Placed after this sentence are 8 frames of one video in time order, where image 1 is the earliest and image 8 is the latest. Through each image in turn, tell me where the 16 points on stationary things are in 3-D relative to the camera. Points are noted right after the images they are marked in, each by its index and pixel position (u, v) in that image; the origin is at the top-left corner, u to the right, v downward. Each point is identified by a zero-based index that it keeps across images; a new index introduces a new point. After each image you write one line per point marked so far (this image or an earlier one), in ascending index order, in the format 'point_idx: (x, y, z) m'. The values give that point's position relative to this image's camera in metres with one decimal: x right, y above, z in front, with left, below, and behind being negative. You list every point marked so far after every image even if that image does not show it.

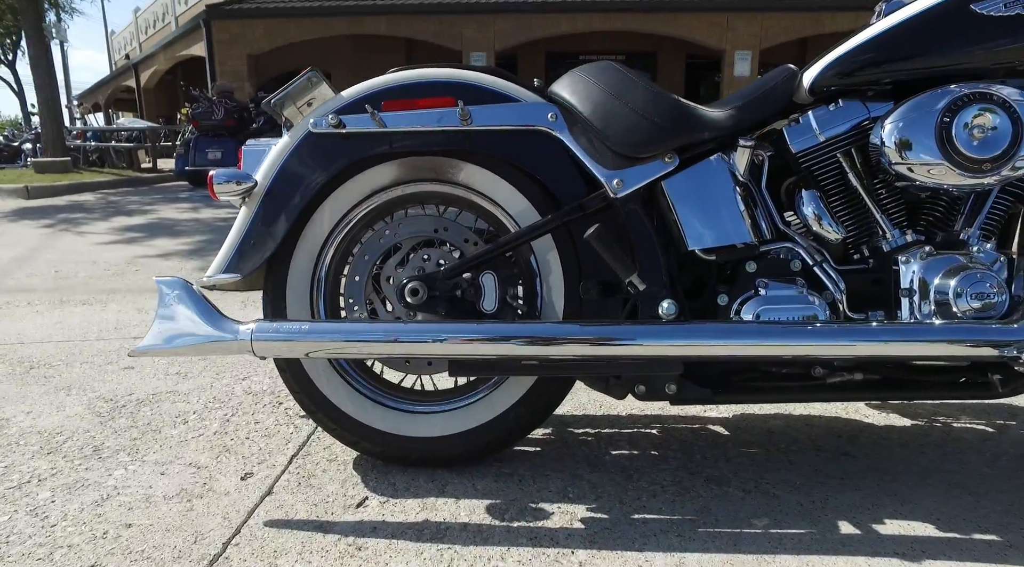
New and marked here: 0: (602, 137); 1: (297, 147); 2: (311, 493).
0: (+0.2, +0.4, +1.7) m
1: (-0.6, +0.4, +1.8) m
2: (-0.5, -0.5, +1.7) m
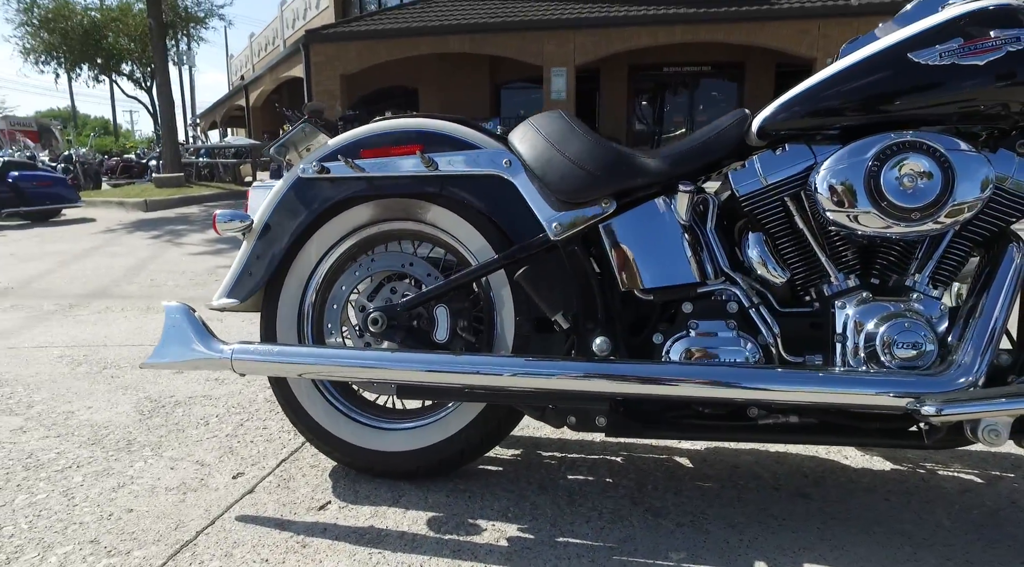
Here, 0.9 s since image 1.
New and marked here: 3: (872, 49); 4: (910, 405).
0: (+0.1, +0.3, +1.8) m
1: (-0.7, +0.3, +2.1) m
2: (-0.7, -0.6, +1.9) m
3: (+0.9, +0.6, +1.7) m
4: (+0.8, -0.3, +1.4) m
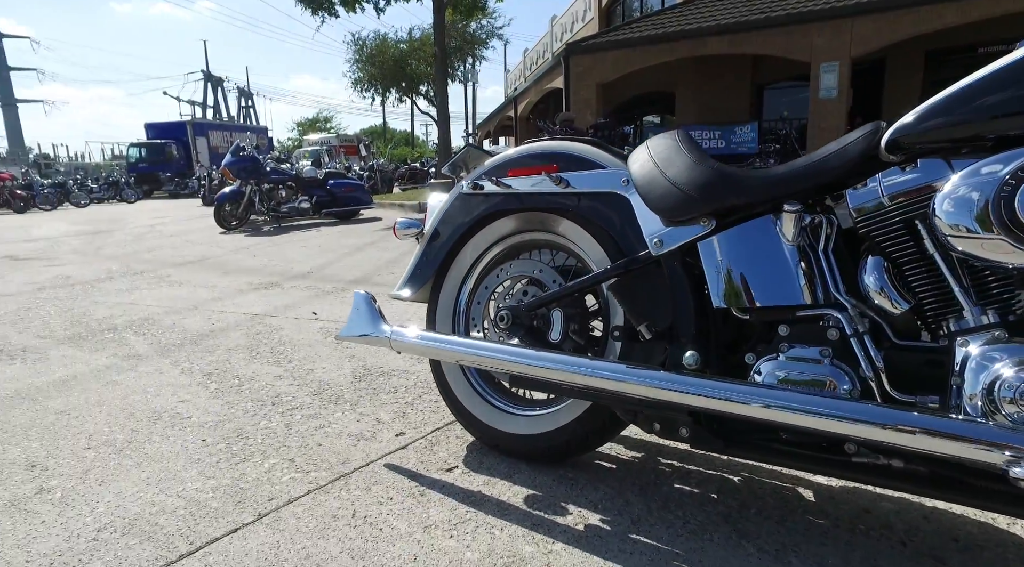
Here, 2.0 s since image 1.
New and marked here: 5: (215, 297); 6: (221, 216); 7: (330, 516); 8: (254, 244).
0: (+0.4, +0.2, +1.9) m
1: (-0.2, +0.3, +2.5) m
2: (-0.3, -0.6, +2.3) m
3: (+1.2, +0.5, +1.4) m
4: (+0.9, -0.4, +1.3) m
5: (-2.7, -0.1, +5.9) m
6: (-5.8, +1.4, +13.0) m
7: (-0.5, -0.7, +1.9) m
8: (-4.2, +0.6, +10.6) m
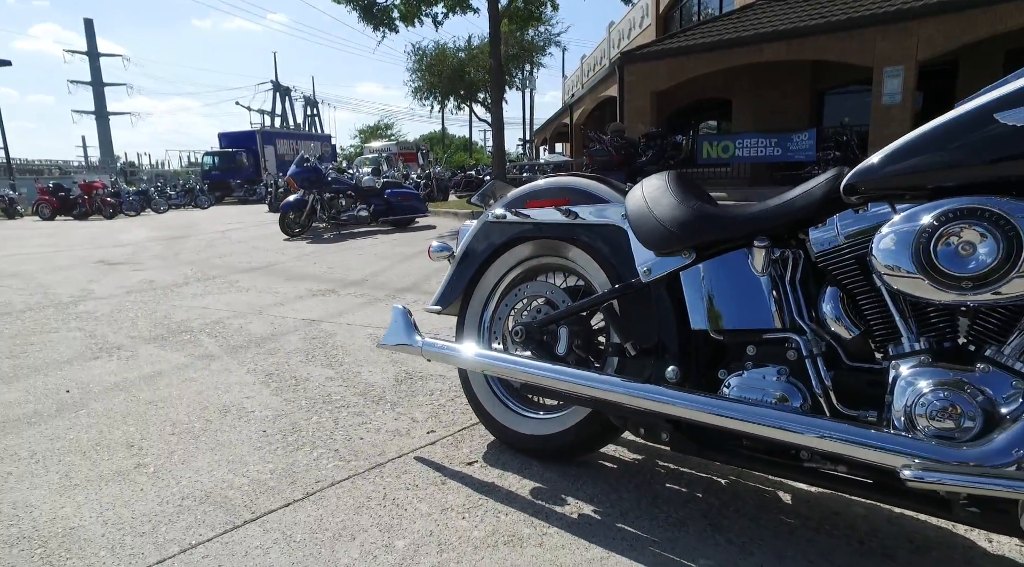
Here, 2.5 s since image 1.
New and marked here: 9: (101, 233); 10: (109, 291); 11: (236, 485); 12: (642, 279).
0: (+0.4, +0.2, +2.2) m
1: (-0.1, +0.2, +2.8) m
2: (-0.2, -0.7, +2.7) m
3: (+1.1, +0.5, +1.7) m
4: (+0.9, -0.4, +1.5) m
5: (-2.3, -0.2, +6.4) m
6: (-4.8, +1.3, +13.8) m
7: (-0.5, -0.7, +2.3) m
8: (-3.4, +0.6, +11.3) m
9: (-11.3, +1.4, +17.9) m
10: (-4.7, -0.1, +7.6) m
11: (-1.0, -0.7, +2.3) m
12: (+0.4, 0.0, +2.2) m
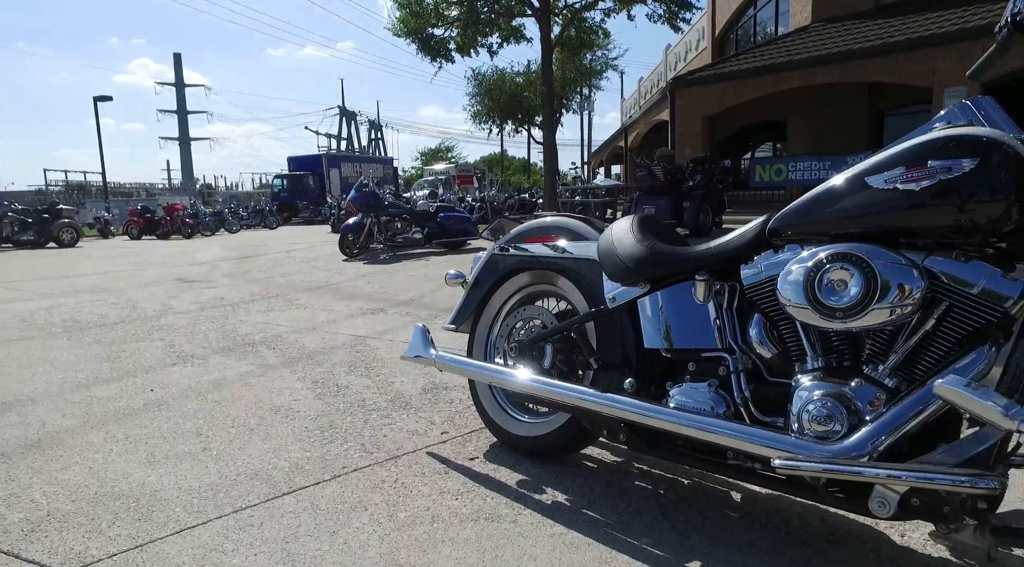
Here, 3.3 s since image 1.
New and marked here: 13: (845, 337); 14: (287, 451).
0: (+0.4, +0.1, +2.6) m
1: (-0.1, +0.1, +3.3) m
2: (-0.3, -0.8, +3.2) m
3: (+1.1, +0.4, +2.1) m
4: (+0.8, -0.5, +1.9) m
5: (-2.0, -0.4, +7.1) m
6: (-3.8, +0.9, +14.7) m
7: (-0.5, -0.8, +2.8) m
8: (-2.6, +0.2, +12.1) m
9: (-9.9, +0.9, +19.3) m
10: (-4.3, -0.3, +8.5) m
11: (-1.0, -0.8, +2.8) m
12: (+0.4, -0.1, +2.6) m
13: (+1.1, -0.2, +2.1) m
14: (-1.1, -0.8, +3.0) m
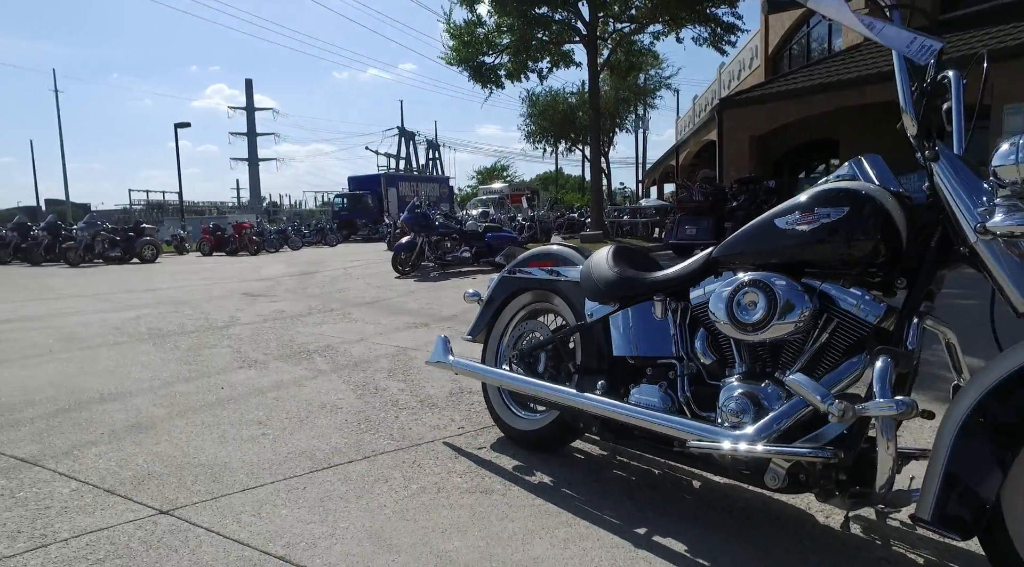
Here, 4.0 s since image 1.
0: (+0.4, 0.0, +3.2) m
1: (-0.1, 0.0, +3.9) m
2: (-0.2, -0.9, +3.7) m
3: (+1.0, +0.3, +2.6) m
4: (+0.7, -0.6, +2.4) m
5: (-1.6, -0.6, +7.8) m
6: (-2.8, +0.5, +15.6) m
7: (-0.6, -0.9, +3.4) m
8: (-1.8, -0.1, +12.8) m
9: (-8.4, +0.5, +20.7) m
10: (-3.8, -0.5, +9.4) m
11: (-1.0, -0.9, +3.5) m
12: (+0.4, -0.2, +3.2) m
13: (+1.0, -0.3, +2.6) m
14: (-1.0, -0.9, +3.7) m
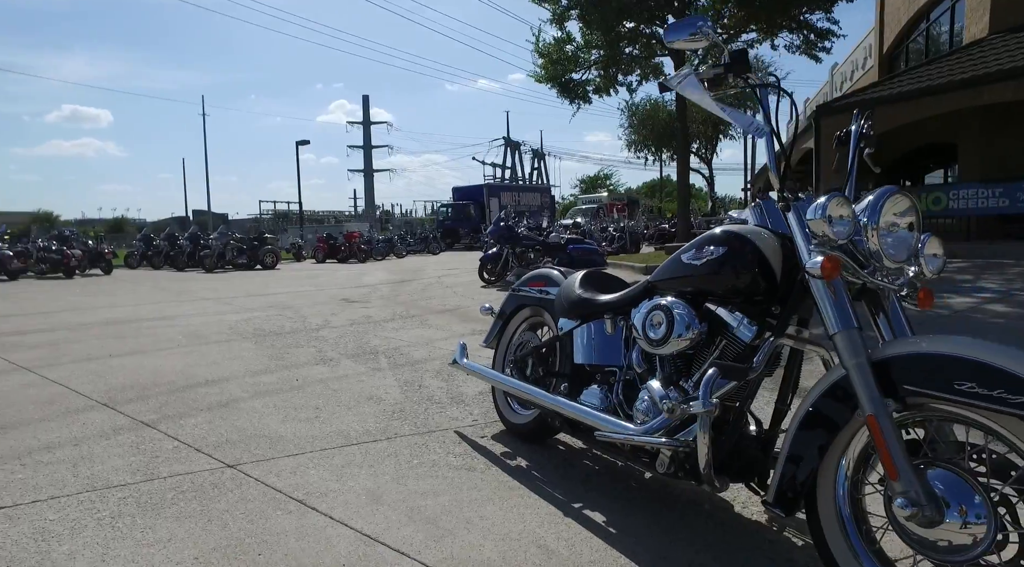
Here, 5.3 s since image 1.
0: (+0.3, -0.2, +3.9) m
1: (-0.1, -0.1, +4.6) m
2: (-0.2, -1.0, +4.5) m
3: (+0.8, +0.2, +3.1) m
4: (+0.5, -0.7, +3.0) m
5: (-0.9, -0.7, +8.7) m
6: (-0.8, +0.3, +16.6) m
7: (-0.6, -1.0, +4.2) m
8: (-0.3, -0.3, +13.7) m
9: (-5.6, +0.3, +22.6) m
10: (-2.8, -0.6, +10.7) m
11: (-1.0, -1.0, +4.4) m
12: (+0.3, -0.3, +3.9) m
13: (+0.8, -0.4, +3.1) m
14: (-1.0, -1.0, +4.6) m
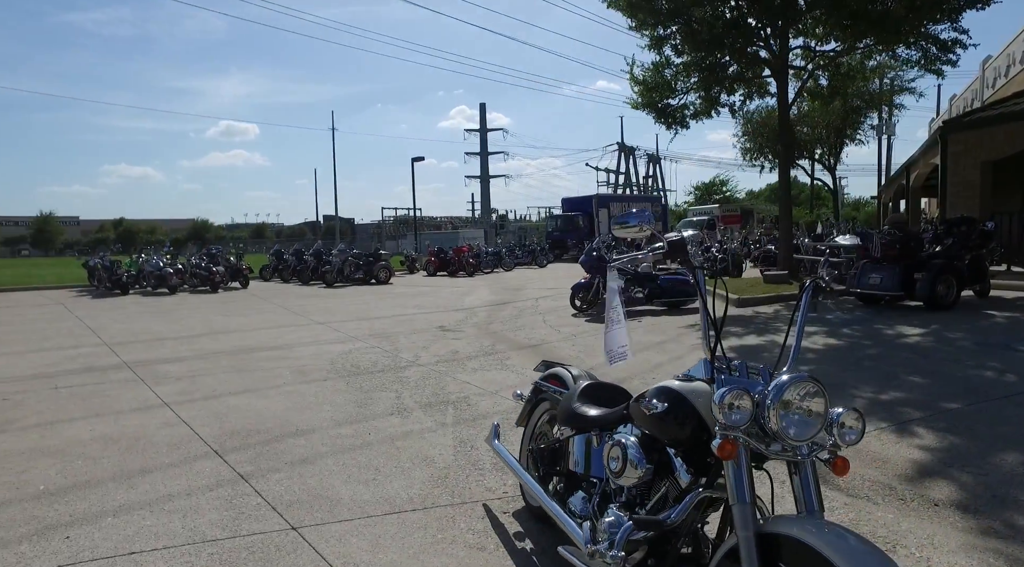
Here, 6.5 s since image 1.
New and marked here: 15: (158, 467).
0: (+0.3, -0.9, +4.4) m
1: (+0.2, -0.9, +5.2) m
2: (-0.1, -1.8, +5.1) m
3: (+0.7, -0.6, +3.6) m
4: (+0.4, -1.5, +3.6) m
5: (0.0, -1.5, +9.4) m
6: (+1.6, -0.5, +17.2) m
7: (-0.5, -1.8, +4.9) m
8: (+1.5, -1.1, +14.2) m
9: (-2.1, -0.4, +23.9) m
10: (-1.5, -1.3, +11.7) m
11: (-0.9, -1.7, +5.2) m
12: (+0.3, -1.0, +4.4) m
13: (+0.7, -1.1, +3.6) m
14: (-0.8, -1.7, +5.4) m
15: (-3.3, -1.7, +6.1) m
